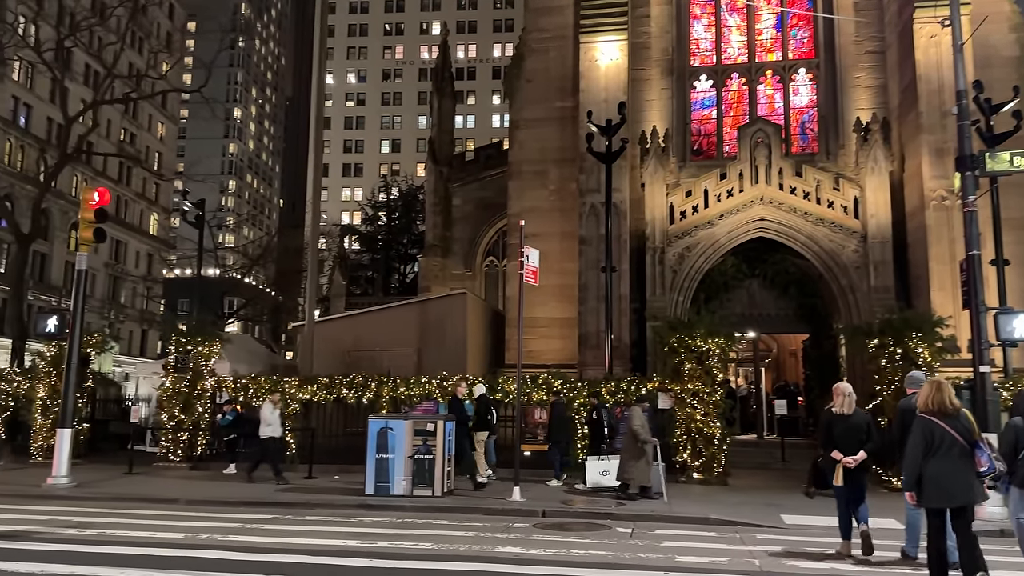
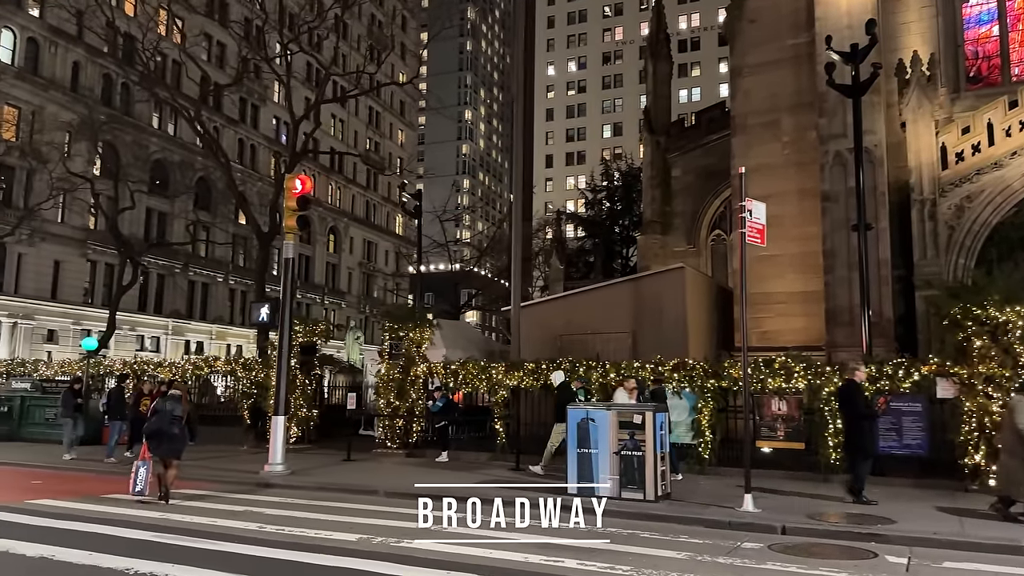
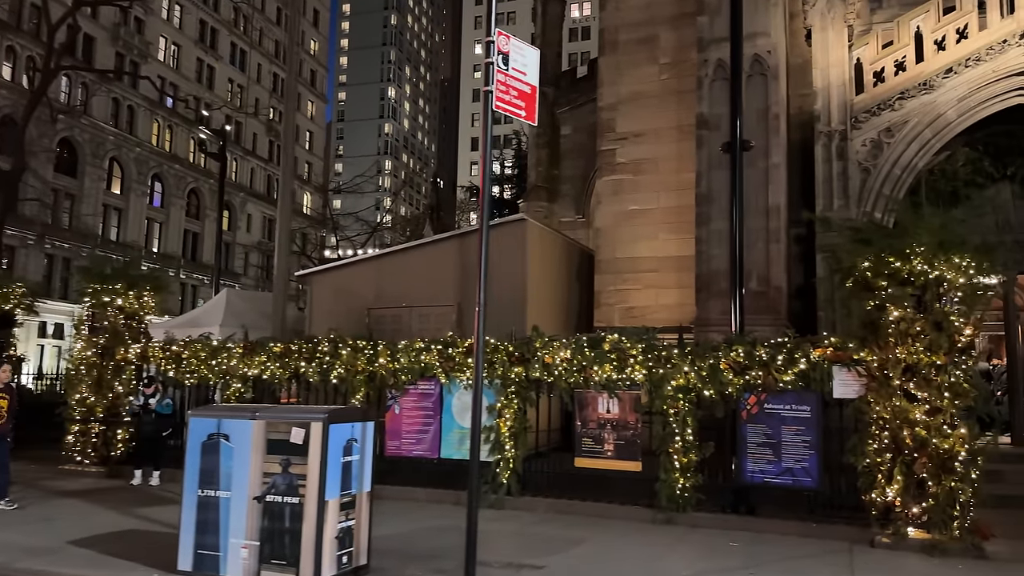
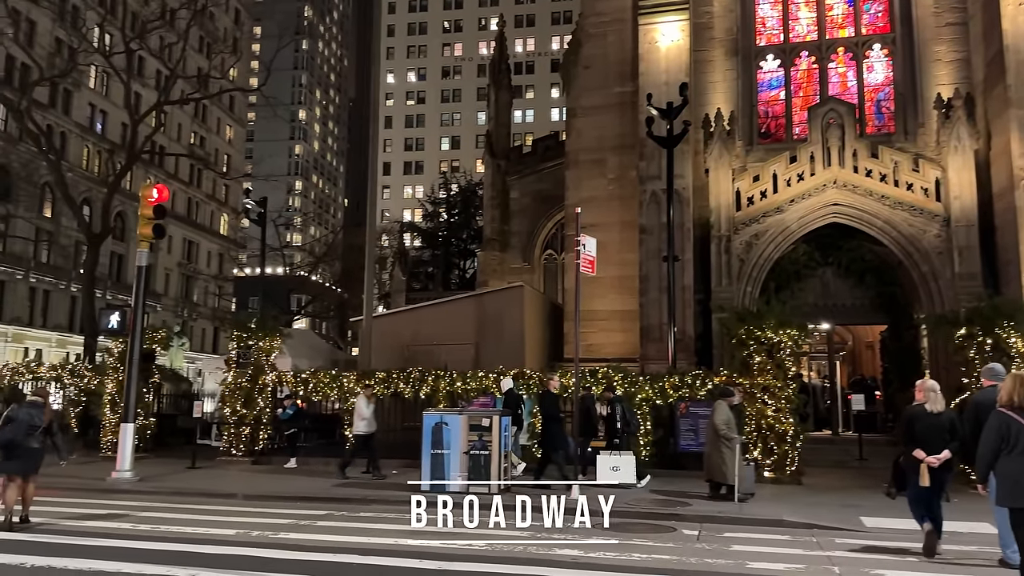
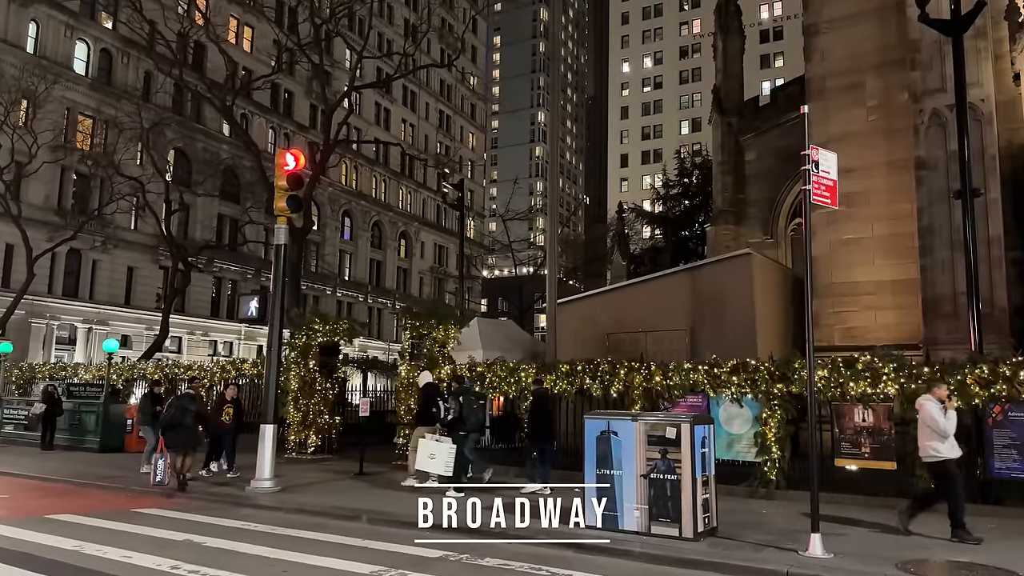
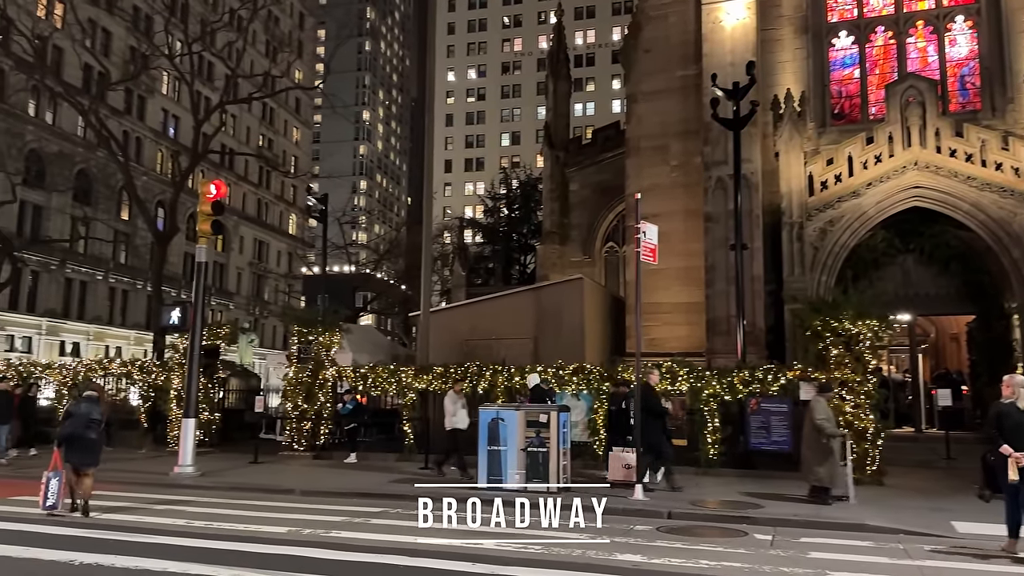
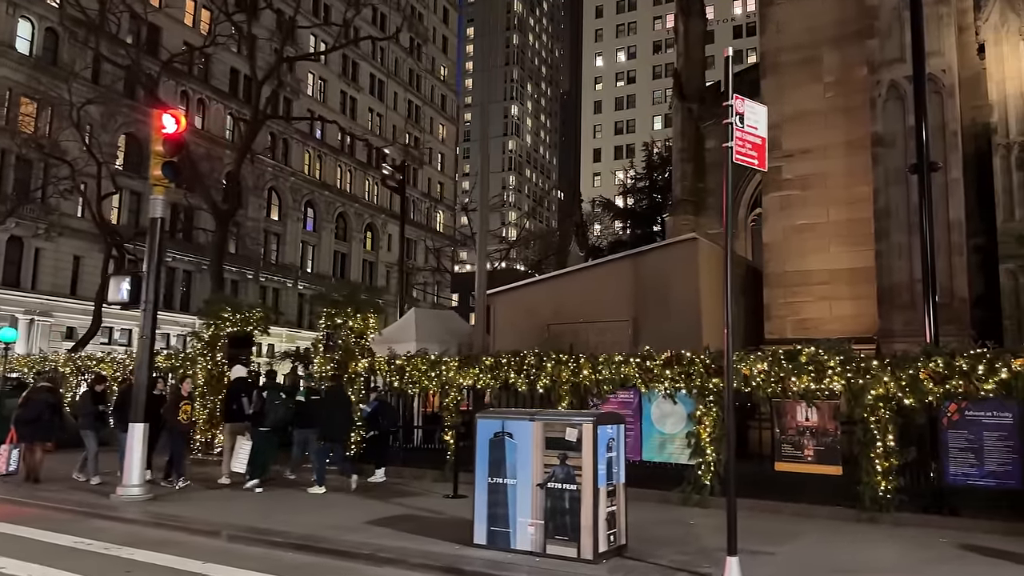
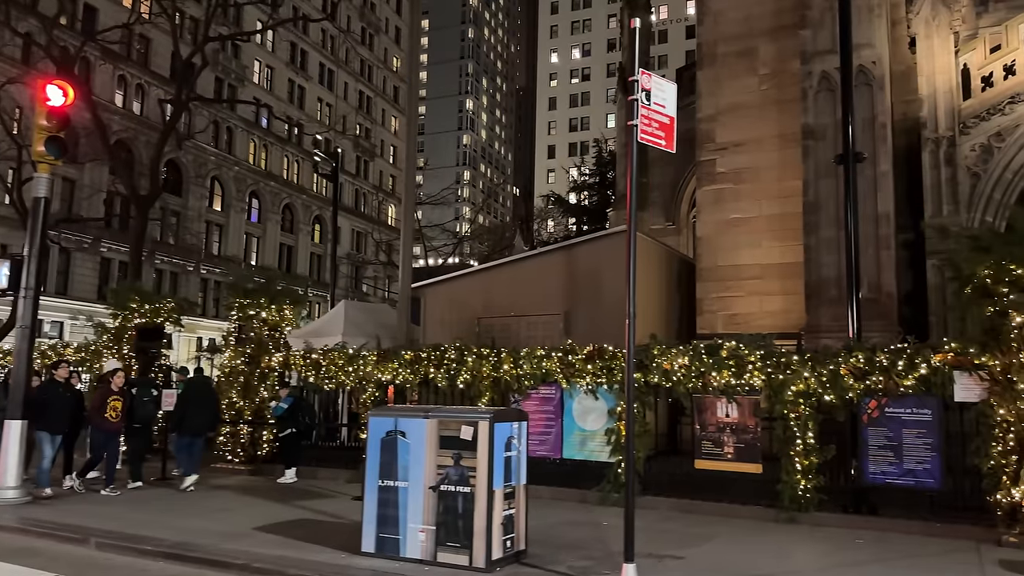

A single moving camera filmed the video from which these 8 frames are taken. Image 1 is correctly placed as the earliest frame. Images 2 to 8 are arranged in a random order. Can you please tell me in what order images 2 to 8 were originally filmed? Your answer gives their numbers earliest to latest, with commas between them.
4, 6, 2, 5, 7, 8, 3
